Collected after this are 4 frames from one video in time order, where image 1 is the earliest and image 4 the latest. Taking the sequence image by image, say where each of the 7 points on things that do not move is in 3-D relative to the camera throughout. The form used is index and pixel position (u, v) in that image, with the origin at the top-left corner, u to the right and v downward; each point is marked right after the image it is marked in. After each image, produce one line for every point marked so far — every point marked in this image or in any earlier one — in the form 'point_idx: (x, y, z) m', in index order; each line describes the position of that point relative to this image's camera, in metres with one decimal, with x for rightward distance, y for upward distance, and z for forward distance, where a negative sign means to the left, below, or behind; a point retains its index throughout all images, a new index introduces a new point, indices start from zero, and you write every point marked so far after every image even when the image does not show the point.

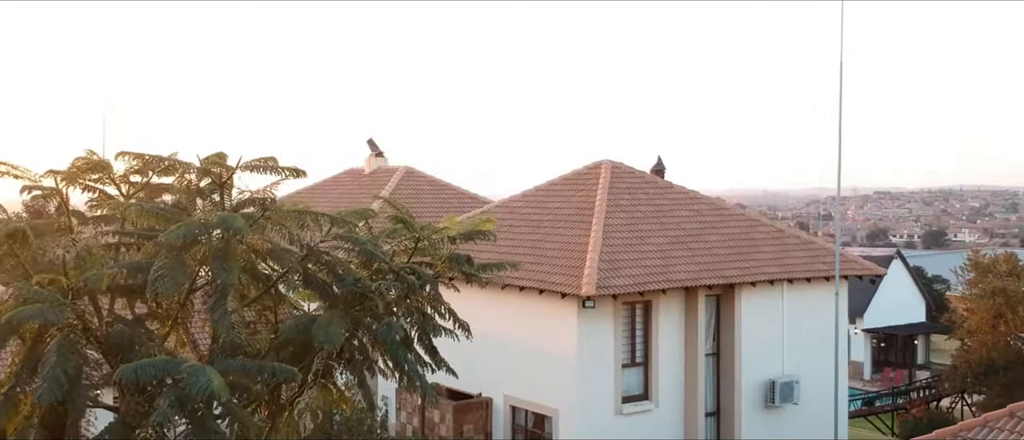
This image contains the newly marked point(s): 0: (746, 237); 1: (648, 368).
0: (+4.7, -0.4, +19.2) m
1: (+2.5, -2.7, +17.2) m
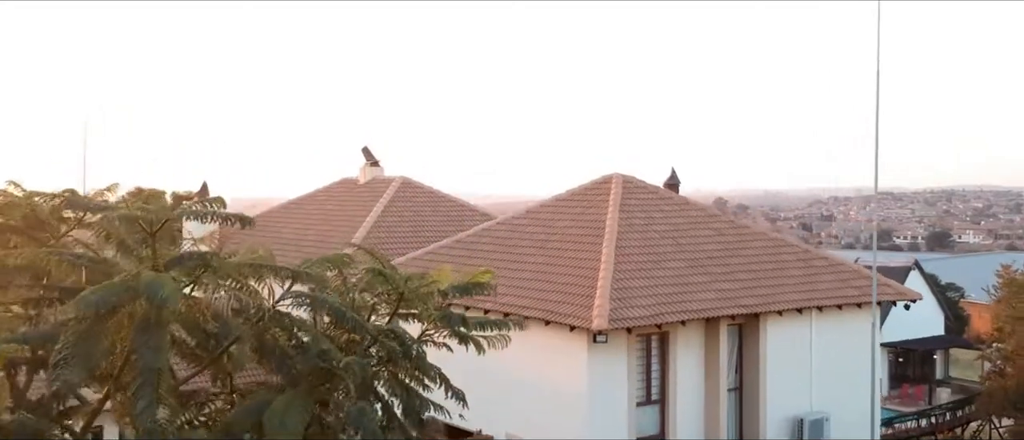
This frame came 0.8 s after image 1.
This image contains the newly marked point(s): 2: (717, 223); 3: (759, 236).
0: (+4.8, -0.7, +17.6) m
1: (+2.5, -3.0, +15.6) m
2: (+4.0, -0.1, +18.6) m
3: (+4.8, -0.3, +18.6) m
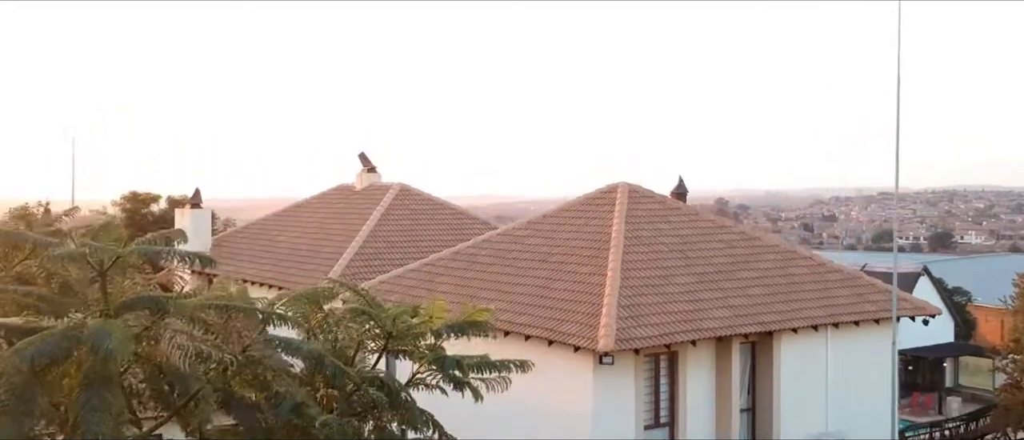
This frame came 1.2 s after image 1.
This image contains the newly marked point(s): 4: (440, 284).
0: (+4.8, -0.9, +16.8) m
1: (+2.5, -3.2, +14.8) m
2: (+4.0, -0.3, +17.8) m
3: (+4.8, -0.5, +17.8) m
4: (-1.3, -1.2, +17.7) m
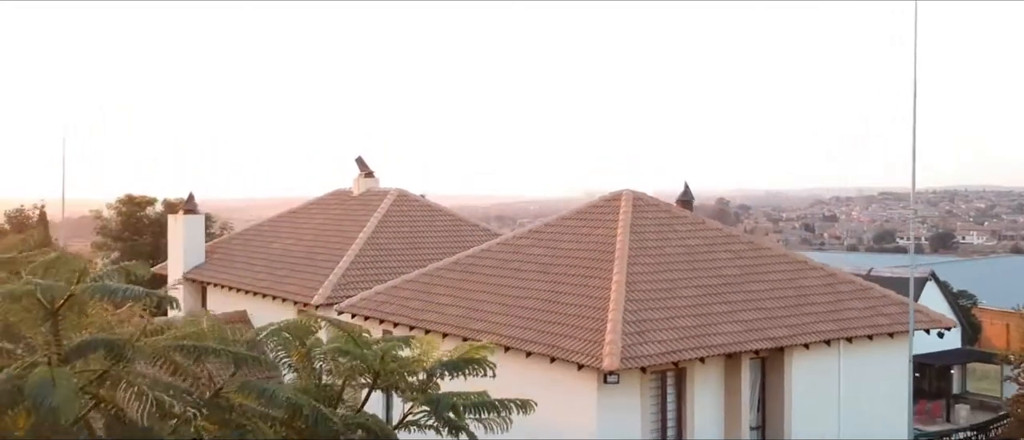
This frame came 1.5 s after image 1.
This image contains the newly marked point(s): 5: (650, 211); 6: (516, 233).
0: (+4.8, -1.1, +16.2) m
1: (+2.5, -3.4, +14.2) m
2: (+4.0, -0.4, +17.2) m
3: (+4.8, -0.7, +17.2) m
4: (-1.3, -1.3, +17.1) m
5: (+2.5, +0.2, +17.6) m
6: (+0.1, -0.3, +18.5) m
